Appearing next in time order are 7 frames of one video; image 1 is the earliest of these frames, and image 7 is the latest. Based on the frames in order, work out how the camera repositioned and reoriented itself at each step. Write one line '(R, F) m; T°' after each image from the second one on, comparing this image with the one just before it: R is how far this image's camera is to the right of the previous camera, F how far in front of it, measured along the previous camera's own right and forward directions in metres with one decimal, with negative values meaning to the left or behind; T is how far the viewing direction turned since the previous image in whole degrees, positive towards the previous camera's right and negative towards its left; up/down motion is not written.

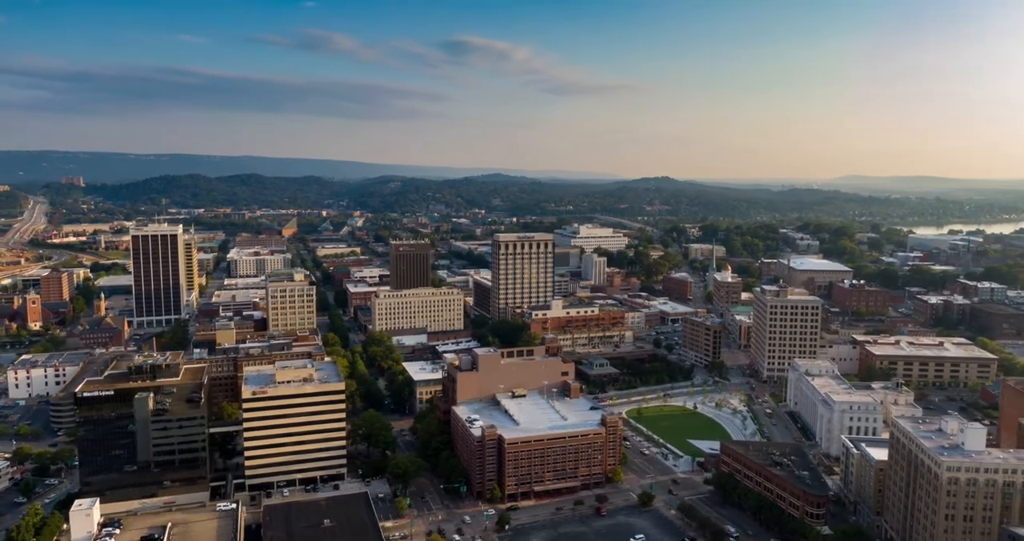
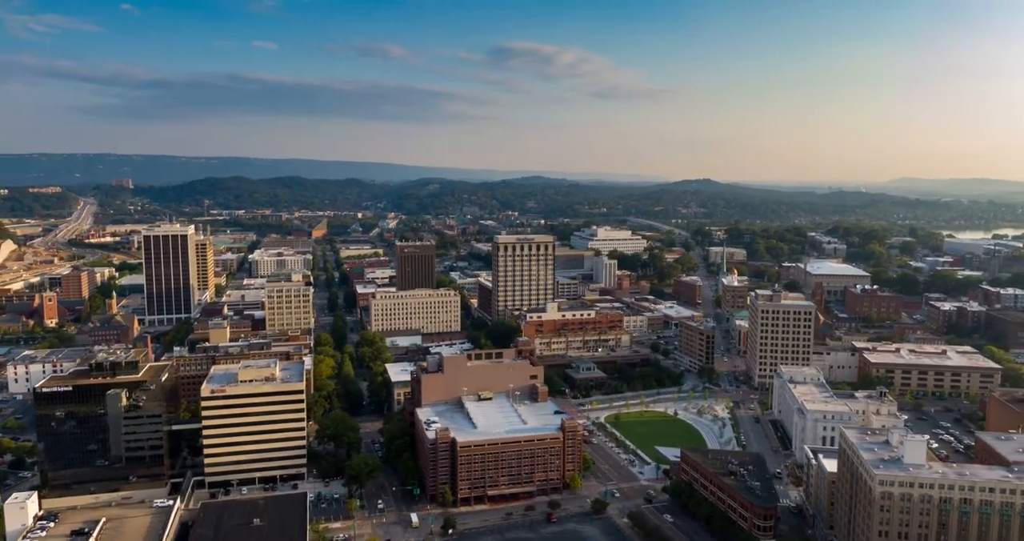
(+6.9, +0.8) m; -3°
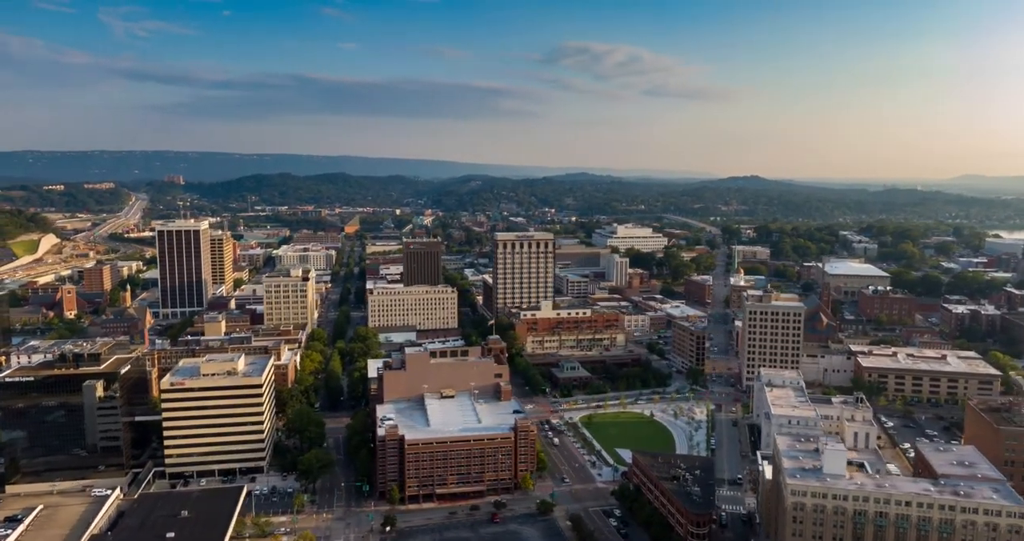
(+7.6, +0.7) m; -3°
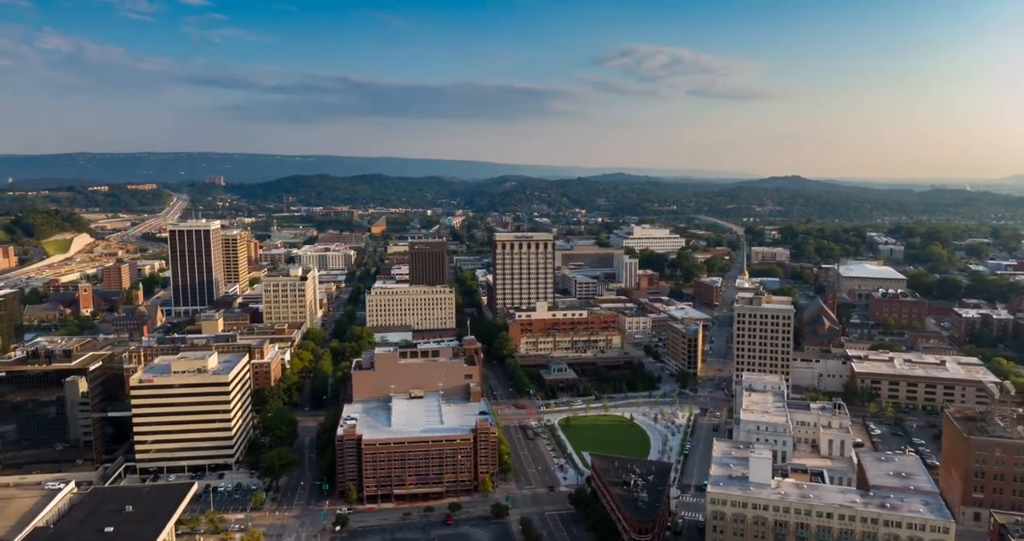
(+6.3, +0.6) m; -3°
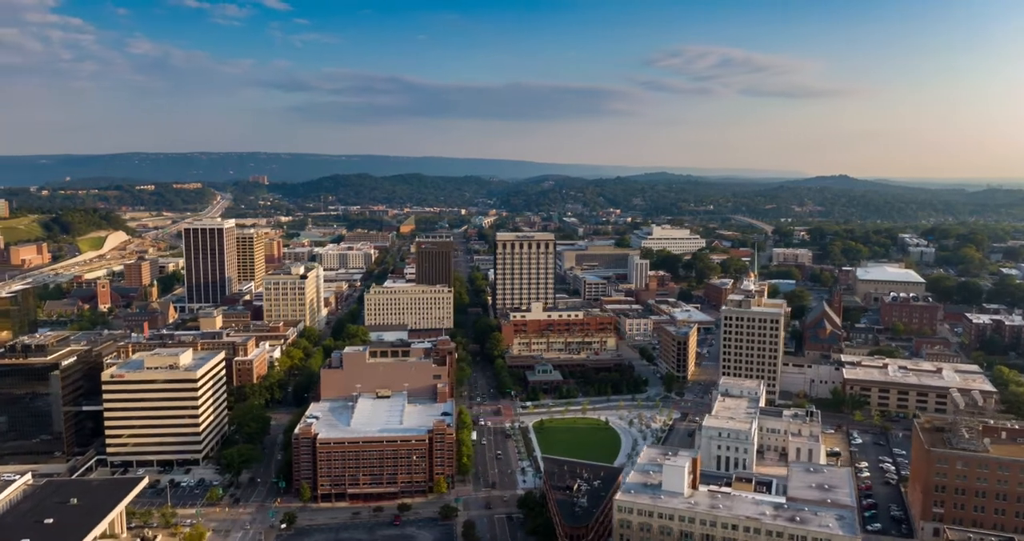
(+6.9, +0.7) m; -3°
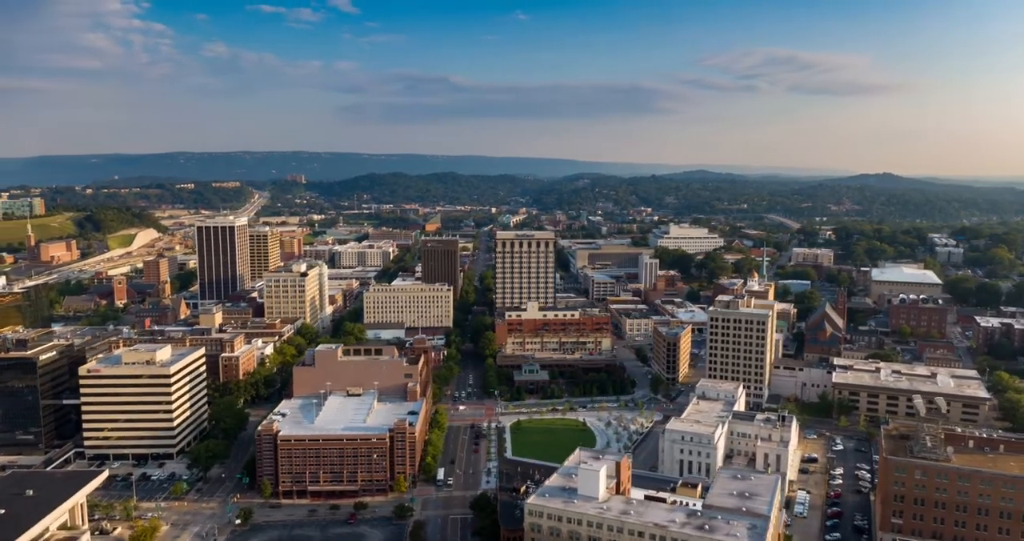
(+6.2, +0.6) m; -3°
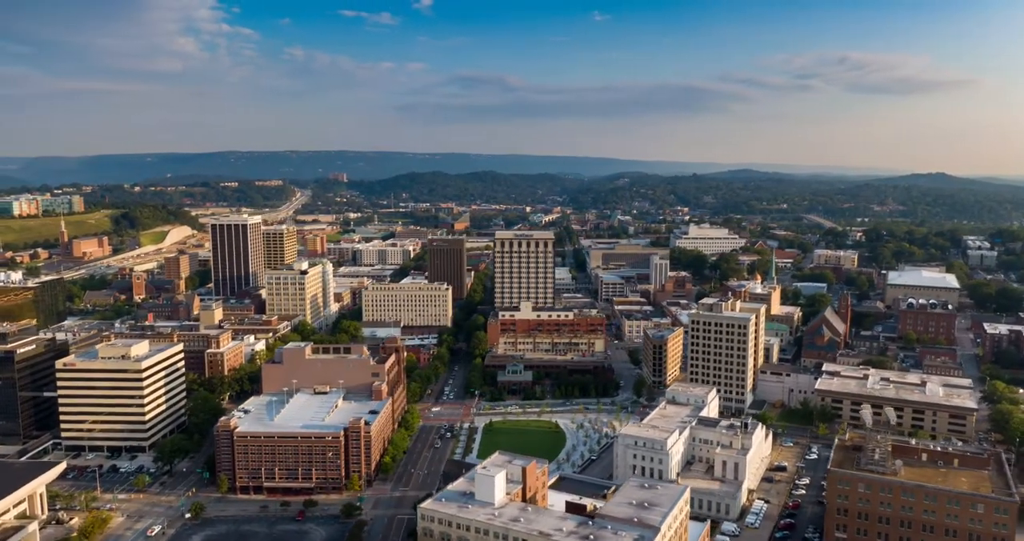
(+7.0, +0.6) m; -3°
